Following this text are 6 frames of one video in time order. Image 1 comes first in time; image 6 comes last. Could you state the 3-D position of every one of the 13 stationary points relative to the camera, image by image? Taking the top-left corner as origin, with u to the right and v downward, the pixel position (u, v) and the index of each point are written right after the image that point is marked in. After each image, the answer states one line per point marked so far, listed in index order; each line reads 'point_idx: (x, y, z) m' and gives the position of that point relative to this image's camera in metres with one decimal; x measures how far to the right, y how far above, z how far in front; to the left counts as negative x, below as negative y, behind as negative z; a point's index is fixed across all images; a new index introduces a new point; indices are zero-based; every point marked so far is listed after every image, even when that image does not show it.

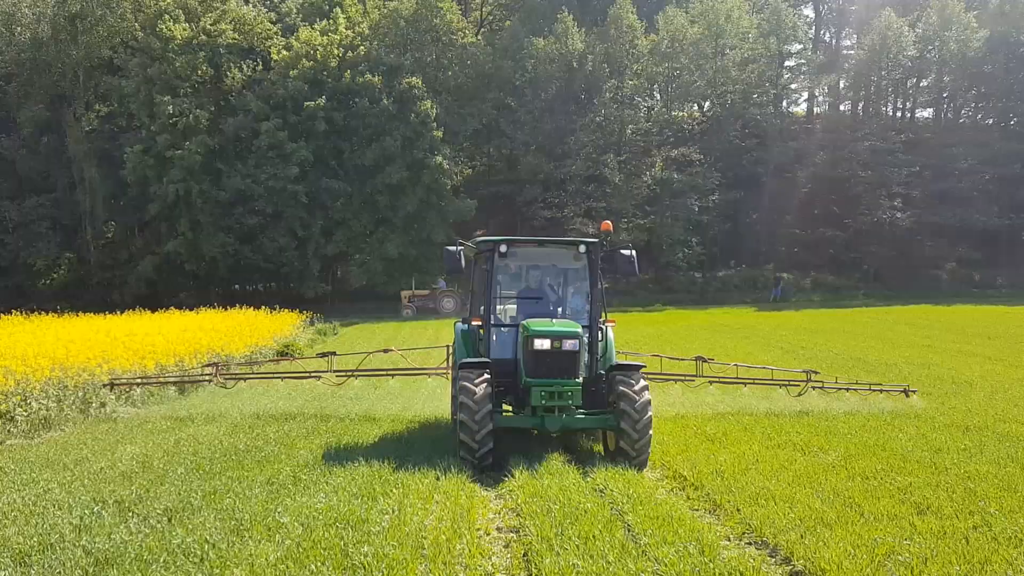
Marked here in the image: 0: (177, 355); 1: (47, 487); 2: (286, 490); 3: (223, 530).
0: (-5.7, -1.2, +13.2) m
1: (-3.1, -1.3, +5.3) m
2: (-1.5, -1.3, +5.2) m
3: (-1.5, -1.3, +4.1) m
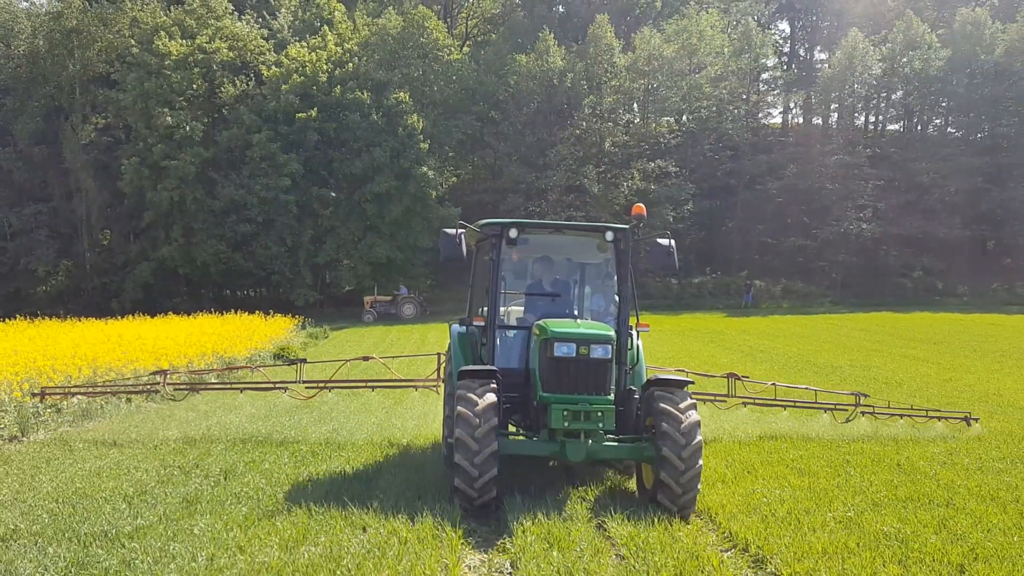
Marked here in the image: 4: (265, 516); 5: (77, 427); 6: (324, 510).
0: (-6.1, -1.3, +14.5) m
1: (-3.3, -1.4, +6.6) m
2: (-1.7, -1.4, +6.5) m
3: (-1.7, -1.4, +5.4) m
4: (-1.4, -1.4, +4.6) m
5: (-4.8, -1.5, +8.6) m
6: (-1.1, -1.4, +4.8) m
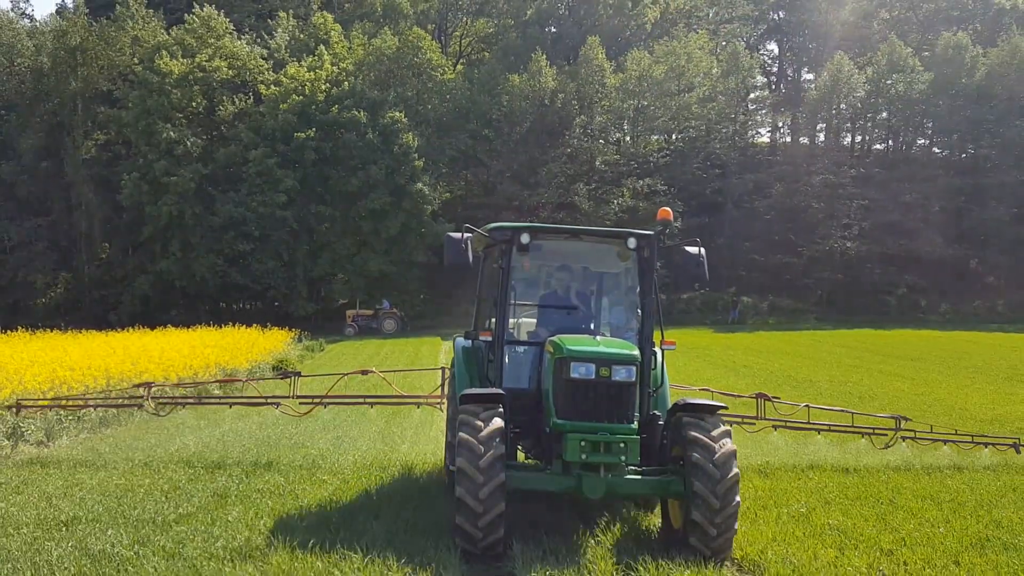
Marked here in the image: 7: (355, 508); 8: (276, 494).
0: (-6.2, -1.6, +15.0) m
1: (-3.3, -1.6, +7.1) m
2: (-1.8, -1.6, +7.1) m
3: (-1.7, -1.5, +6.0) m
4: (-1.5, -1.5, +5.2) m
5: (-4.9, -1.7, +9.1) m
6: (-1.2, -1.5, +5.4) m
7: (-1.1, -1.5, +5.4) m
8: (-1.7, -1.5, +5.6) m
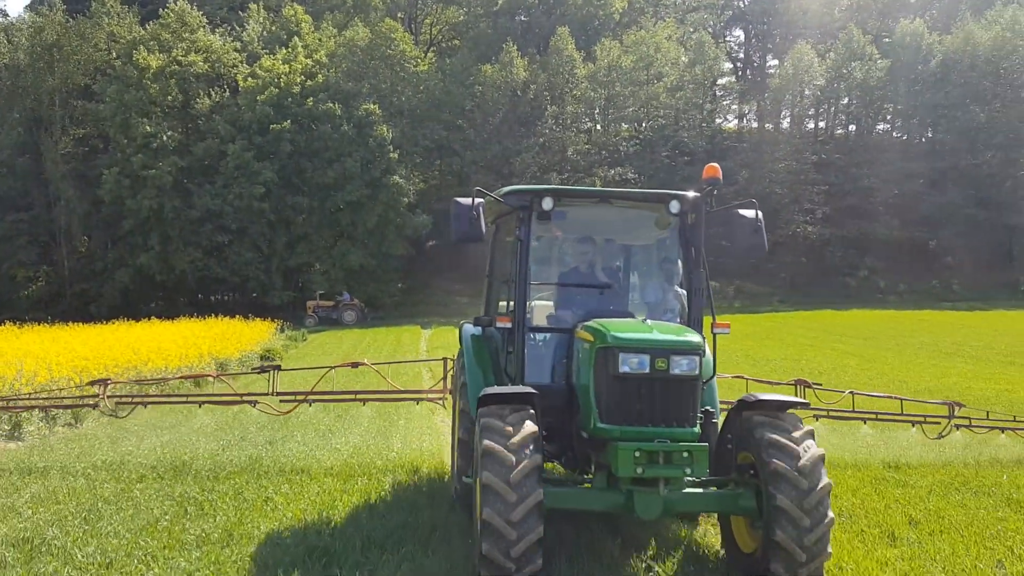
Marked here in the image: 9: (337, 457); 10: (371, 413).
0: (-6.7, -1.4, +15.8) m
1: (-3.5, -1.5, +8.1) m
2: (-1.9, -1.5, +8.0) m
3: (-1.8, -1.5, +7.0) m
4: (-1.5, -1.4, +6.2) m
5: (-5.1, -1.7, +10.0) m
6: (-1.3, -1.5, +6.4) m
7: (-1.2, -1.5, +6.4) m
8: (-1.8, -1.4, +6.5) m
9: (-1.5, -1.5, +6.6) m
10: (-1.9, -1.7, +10.5) m
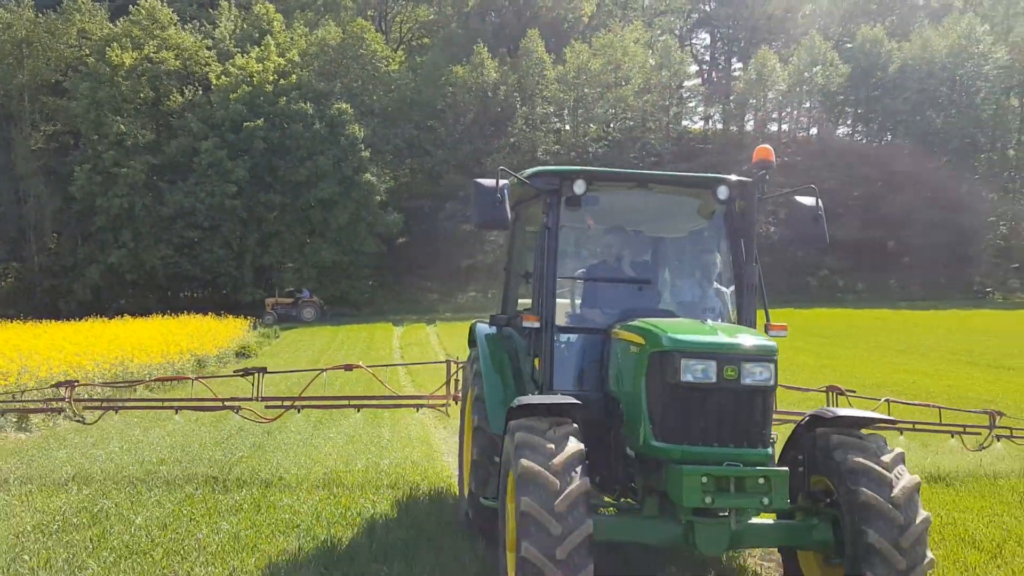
0: (-7.3, -1.4, +16.2) m
1: (-3.8, -1.5, +8.6) m
2: (-2.2, -1.6, +8.6) m
3: (-2.1, -1.5, +7.5) m
4: (-1.8, -1.5, +6.8) m
5: (-5.5, -1.7, +10.4) m
6: (-1.5, -1.5, +7.0) m
7: (-1.4, -1.5, +7.0) m
8: (-2.0, -1.5, +7.1) m
9: (-1.7, -1.5, +7.2) m
10: (-2.3, -1.7, +11.0) m
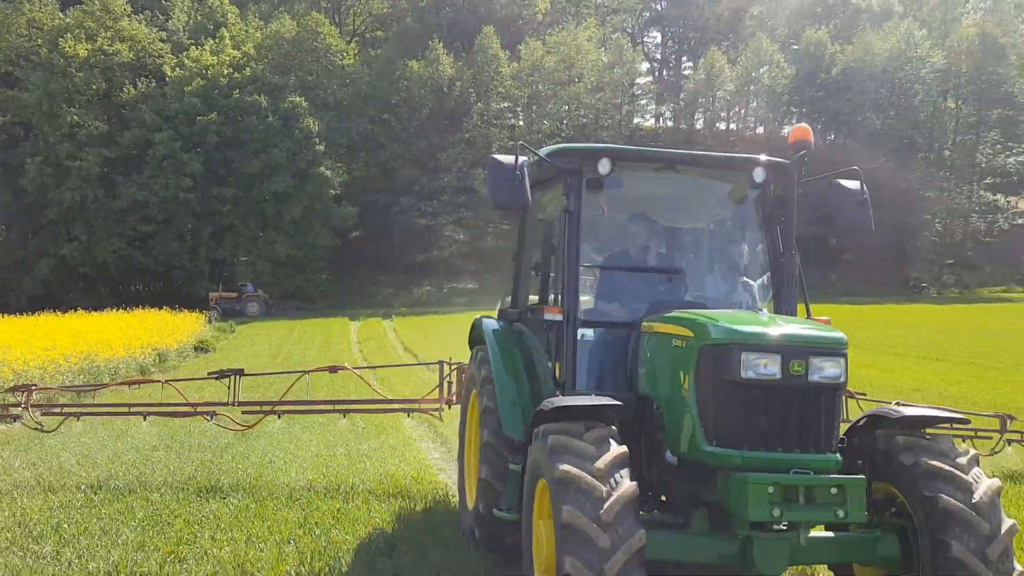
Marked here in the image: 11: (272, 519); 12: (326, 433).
0: (-8.2, -1.3, +16.5) m
1: (-4.3, -1.5, +9.1) m
2: (-2.7, -1.6, +9.2) m
3: (-2.5, -1.5, +8.1) m
4: (-2.2, -1.5, +7.4) m
5: (-6.1, -1.6, +10.8) m
6: (-1.9, -1.5, +7.7) m
7: (-1.8, -1.5, +7.7) m
8: (-2.4, -1.5, +7.7) m
9: (-2.2, -1.5, +7.9) m
10: (-3.0, -1.6, +11.6) m
11: (-1.6, -1.5, +5.1) m
12: (-2.0, -1.5, +8.2) m
